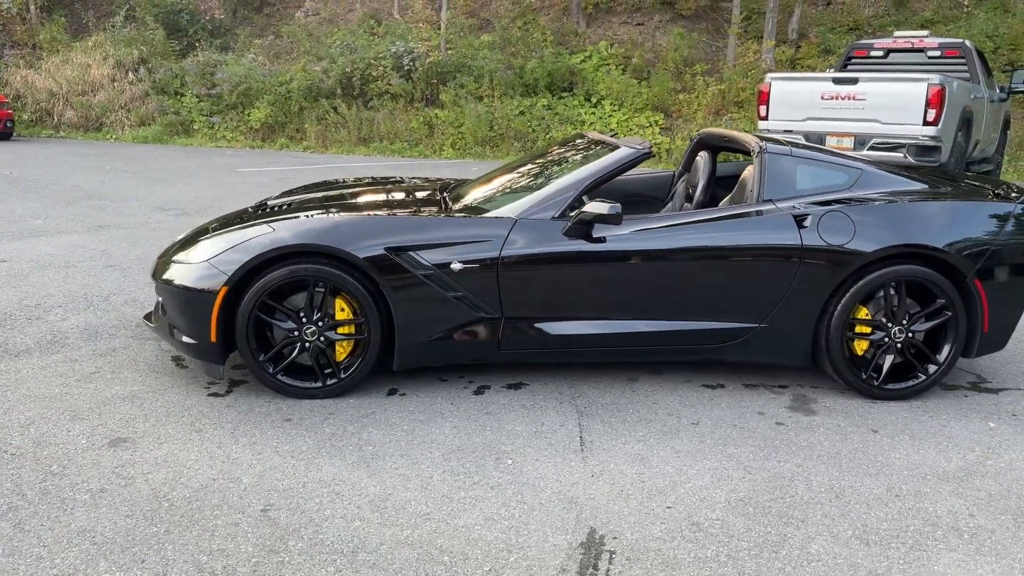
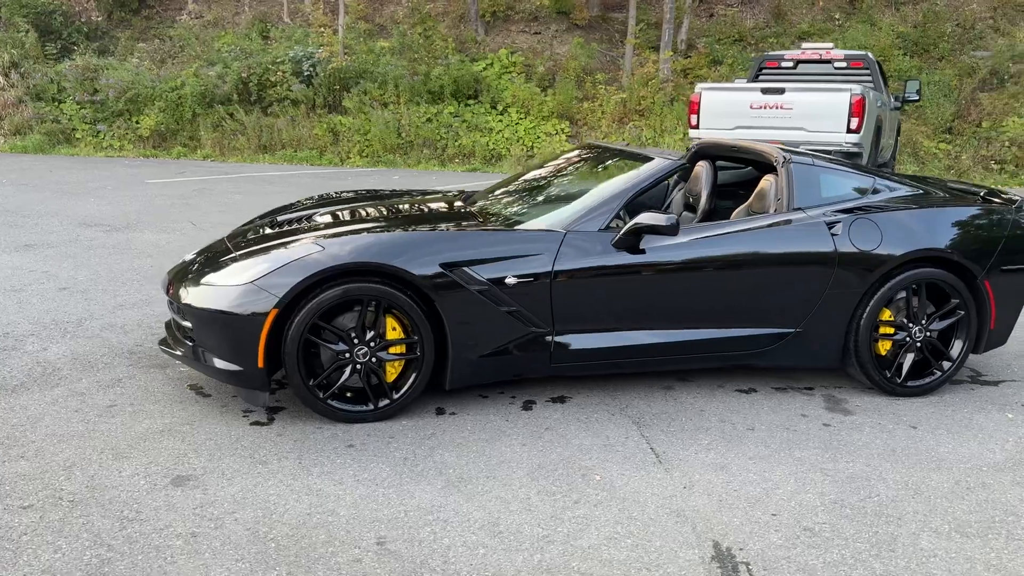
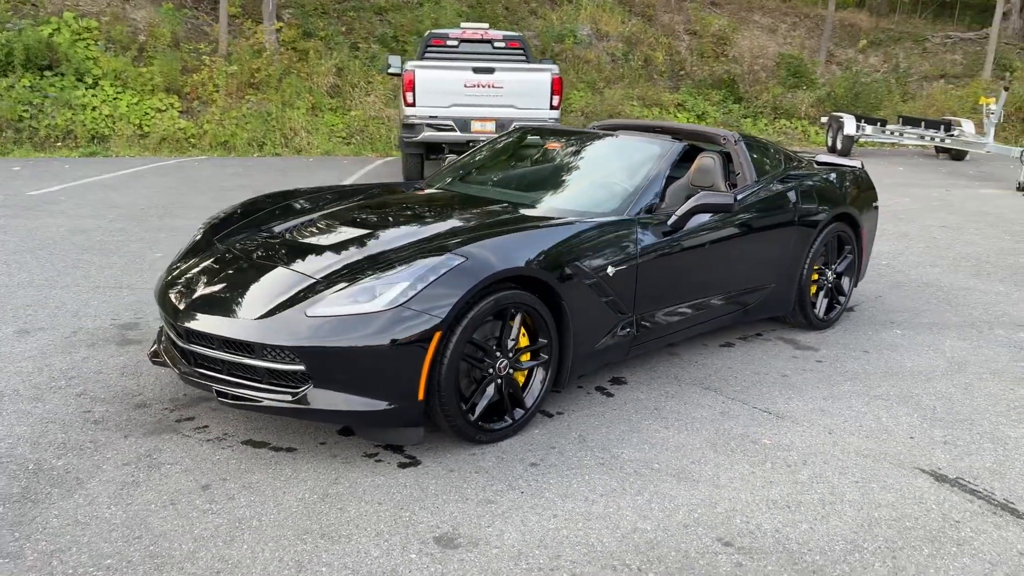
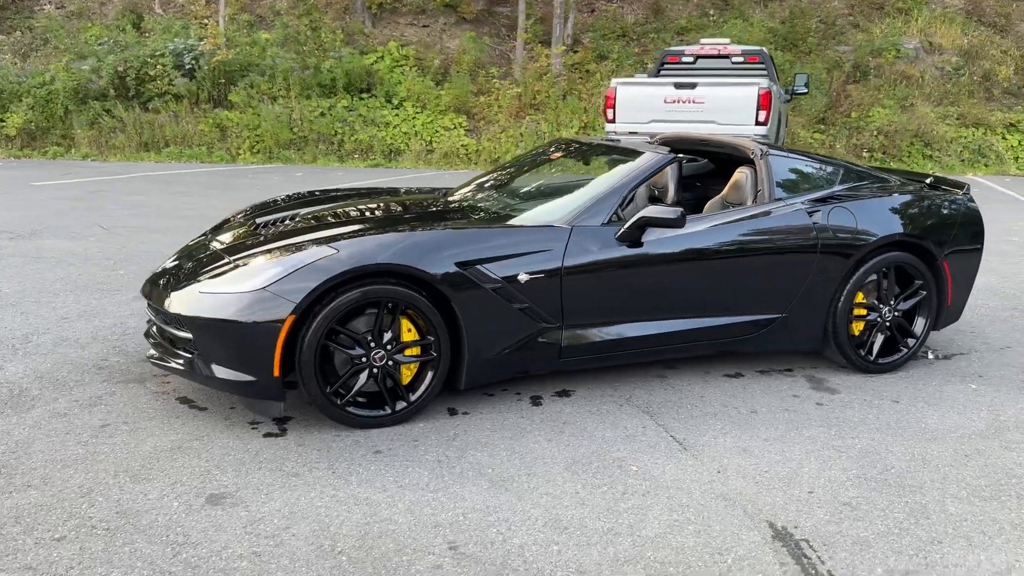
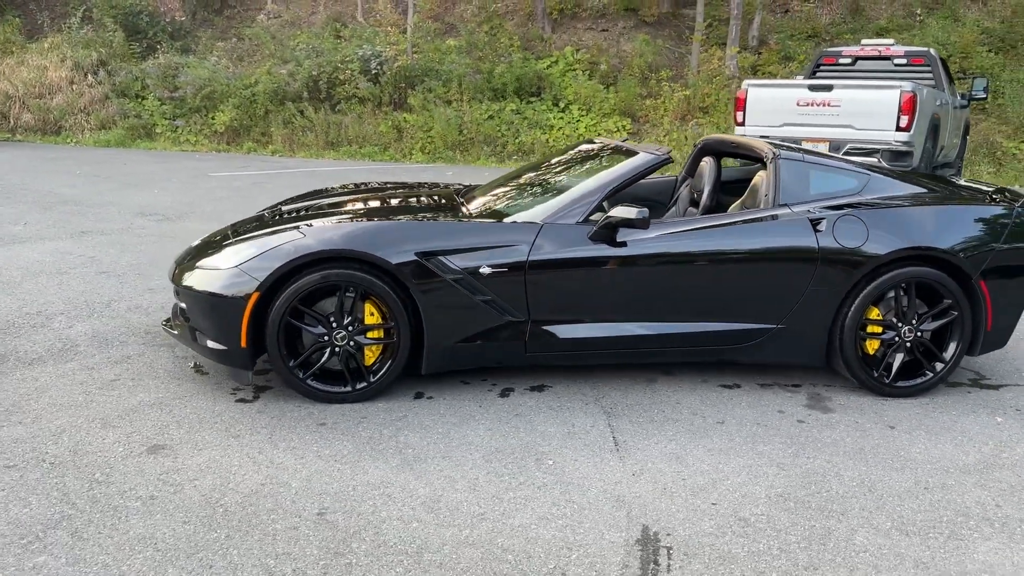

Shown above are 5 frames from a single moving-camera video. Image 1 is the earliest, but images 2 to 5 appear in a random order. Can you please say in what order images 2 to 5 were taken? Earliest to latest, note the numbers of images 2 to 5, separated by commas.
5, 2, 4, 3
